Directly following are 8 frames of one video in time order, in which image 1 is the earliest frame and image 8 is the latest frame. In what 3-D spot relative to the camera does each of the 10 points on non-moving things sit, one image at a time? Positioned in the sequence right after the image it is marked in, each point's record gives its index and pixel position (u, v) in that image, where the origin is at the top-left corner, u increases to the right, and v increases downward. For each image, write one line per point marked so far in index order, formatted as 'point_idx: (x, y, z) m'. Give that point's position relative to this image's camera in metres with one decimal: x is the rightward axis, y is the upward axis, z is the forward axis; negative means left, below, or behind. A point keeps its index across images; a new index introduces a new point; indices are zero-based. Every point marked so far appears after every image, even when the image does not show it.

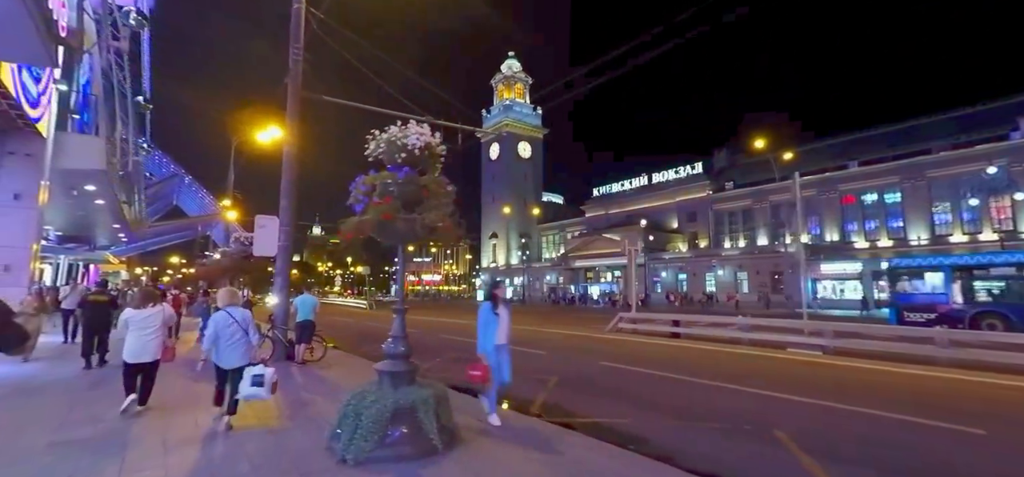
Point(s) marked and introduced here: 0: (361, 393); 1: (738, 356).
0: (-1.8, -1.8, +5.2) m
1: (+6.8, -3.5, +13.4) m
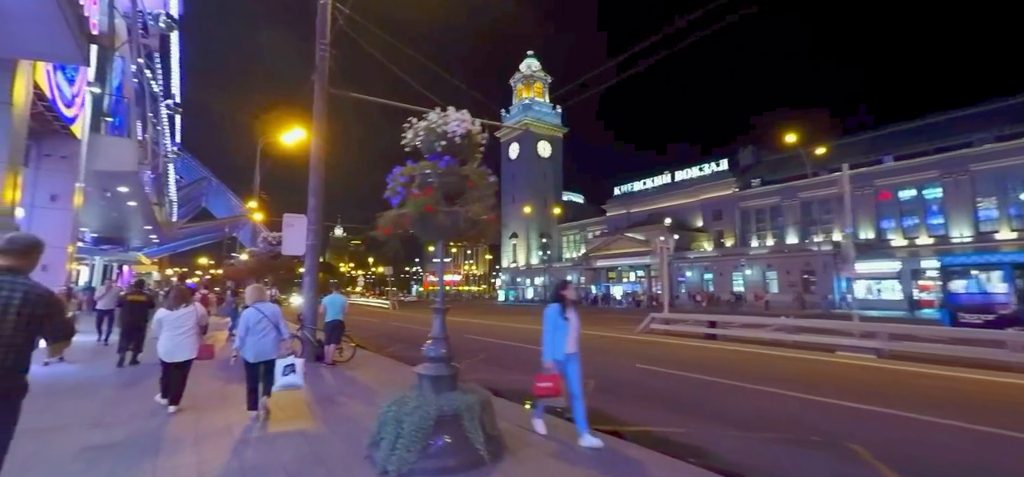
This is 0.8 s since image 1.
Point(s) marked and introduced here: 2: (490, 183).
0: (-1.2, -1.8, +4.8) m
1: (+7.7, -3.4, +12.7) m
2: (-0.3, +0.7, +5.3) m
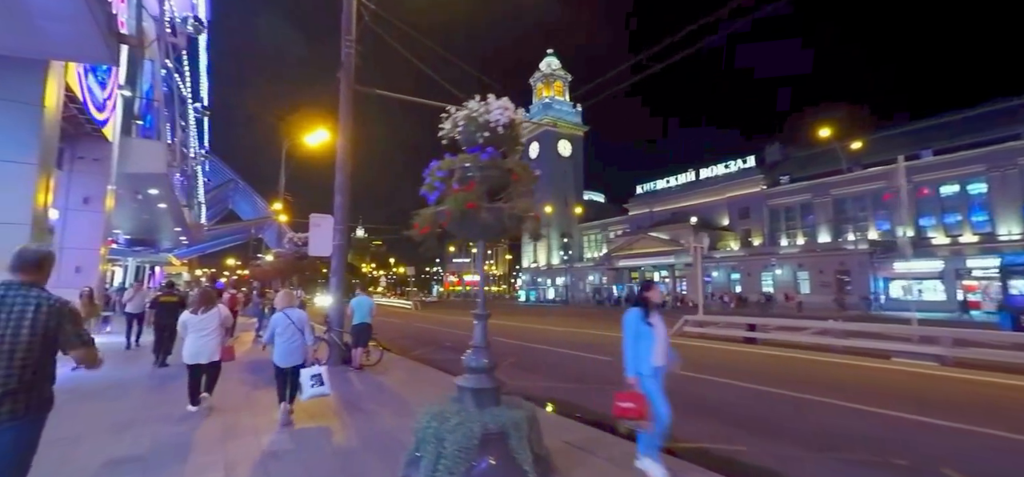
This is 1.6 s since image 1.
0: (-0.7, -1.8, +4.4) m
1: (+8.6, -3.4, +11.8) m
2: (+0.3, +0.7, +4.9) m
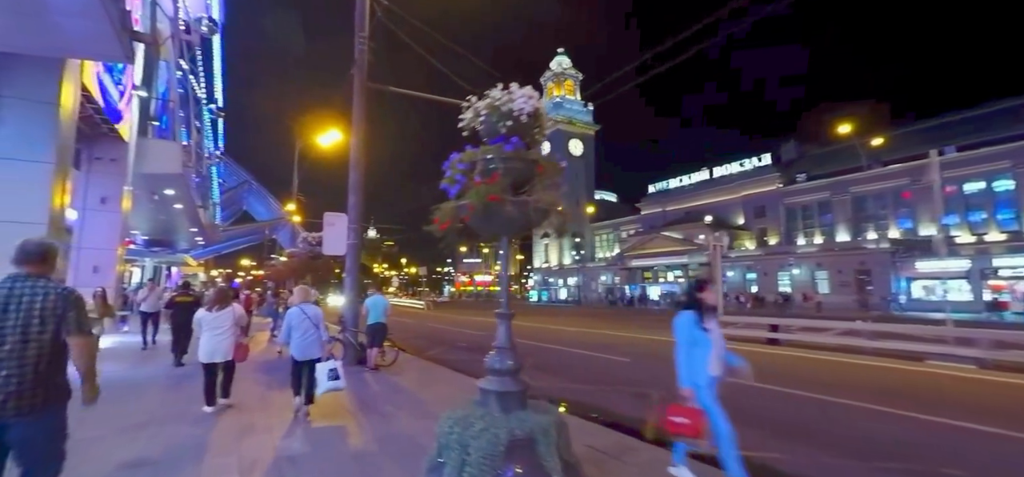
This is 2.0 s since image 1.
0: (-0.4, -1.7, +4.2) m
1: (+9.0, -3.3, +11.4) m
2: (+0.5, +0.7, +4.6) m
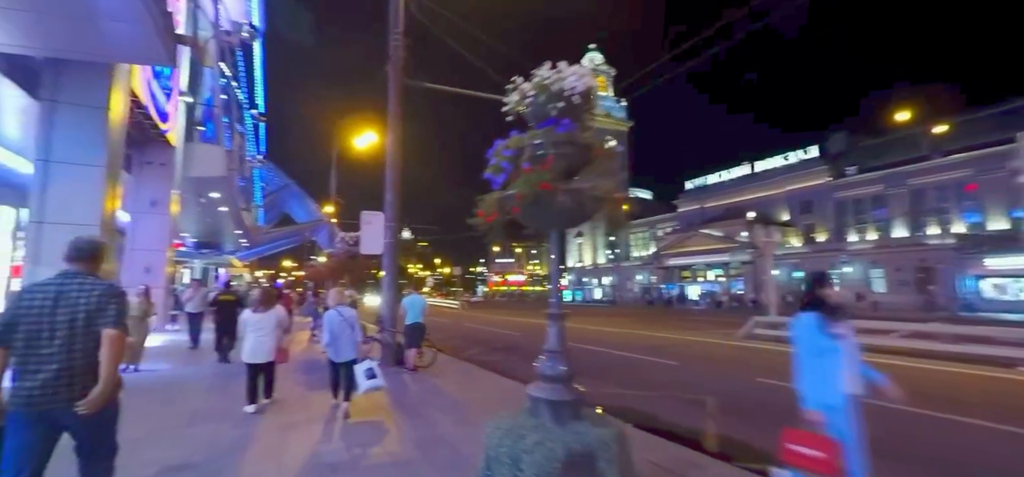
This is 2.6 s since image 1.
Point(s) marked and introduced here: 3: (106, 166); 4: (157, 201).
0: (0.0, -1.6, +3.8) m
1: (+10.0, -3.1, +10.3) m
2: (+1.0, +0.8, +4.2) m
3: (-9.0, +1.6, +9.8) m
4: (-13.6, +1.4, +17.0) m
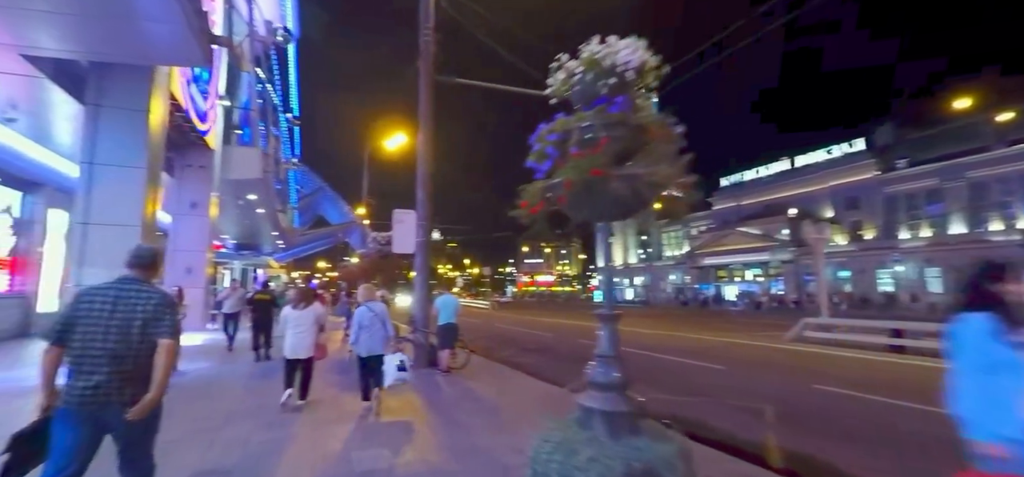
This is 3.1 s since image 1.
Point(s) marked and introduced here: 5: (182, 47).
0: (+0.4, -1.6, +3.4) m
1: (+10.8, -3.0, +9.2) m
2: (+1.4, +0.9, +3.7) m
3: (-8.2, +1.6, +10.0) m
4: (-12.3, +1.4, +17.4) m
5: (-6.7, +3.9, +9.0) m
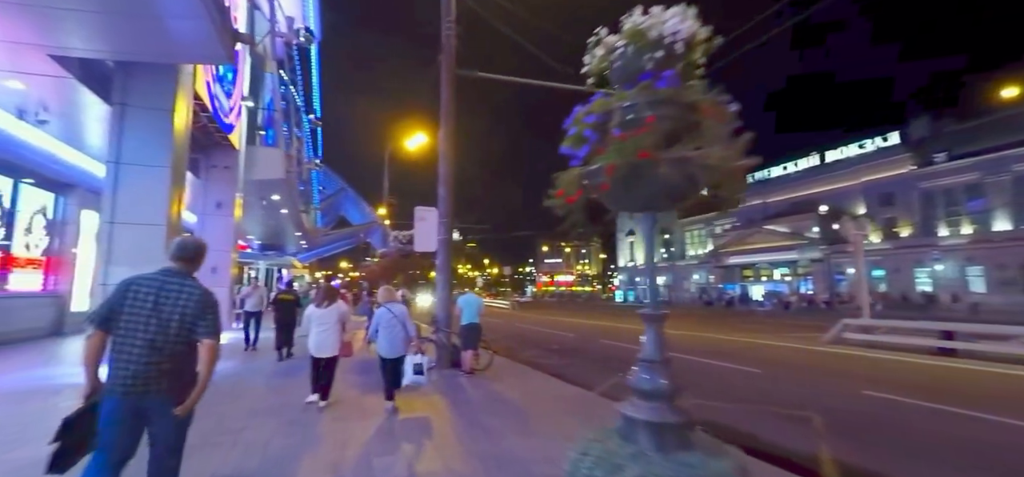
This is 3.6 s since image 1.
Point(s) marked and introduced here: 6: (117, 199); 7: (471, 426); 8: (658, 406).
0: (+0.7, -1.5, +3.1) m
1: (+11.3, -2.9, +8.4) m
2: (+1.6, +0.9, +3.3) m
3: (-7.7, +1.6, +10.0) m
4: (-11.5, +1.4, +17.6) m
5: (-6.2, +3.9, +9.0) m
6: (-8.7, +0.9, +9.8) m
7: (-0.6, -2.7, +6.5) m
8: (+1.1, -1.2, +3.2) m
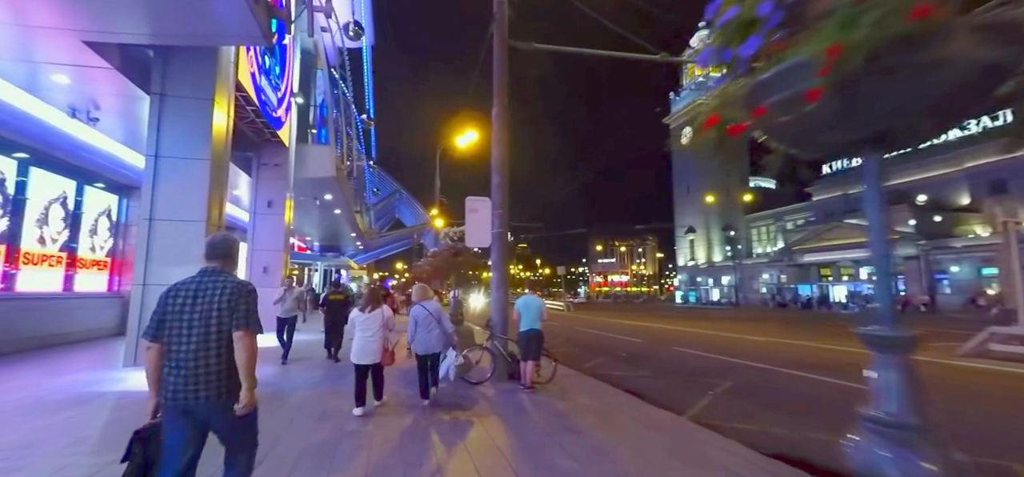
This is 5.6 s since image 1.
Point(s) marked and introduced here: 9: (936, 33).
0: (+1.2, -1.4, +1.5) m
1: (+12.4, -2.6, +5.7) m
2: (+2.1, +1.1, +1.7) m
3: (-6.4, +1.6, +9.4) m
4: (-9.3, +1.4, +17.4) m
5: (-5.1, +4.0, +8.2) m
6: (-7.4, +0.9, +9.3) m
7: (+0.3, -2.6, +5.1) m
8: (+1.6, -1.0, +1.7) m
9: (+1.4, +0.7, +1.5) m
